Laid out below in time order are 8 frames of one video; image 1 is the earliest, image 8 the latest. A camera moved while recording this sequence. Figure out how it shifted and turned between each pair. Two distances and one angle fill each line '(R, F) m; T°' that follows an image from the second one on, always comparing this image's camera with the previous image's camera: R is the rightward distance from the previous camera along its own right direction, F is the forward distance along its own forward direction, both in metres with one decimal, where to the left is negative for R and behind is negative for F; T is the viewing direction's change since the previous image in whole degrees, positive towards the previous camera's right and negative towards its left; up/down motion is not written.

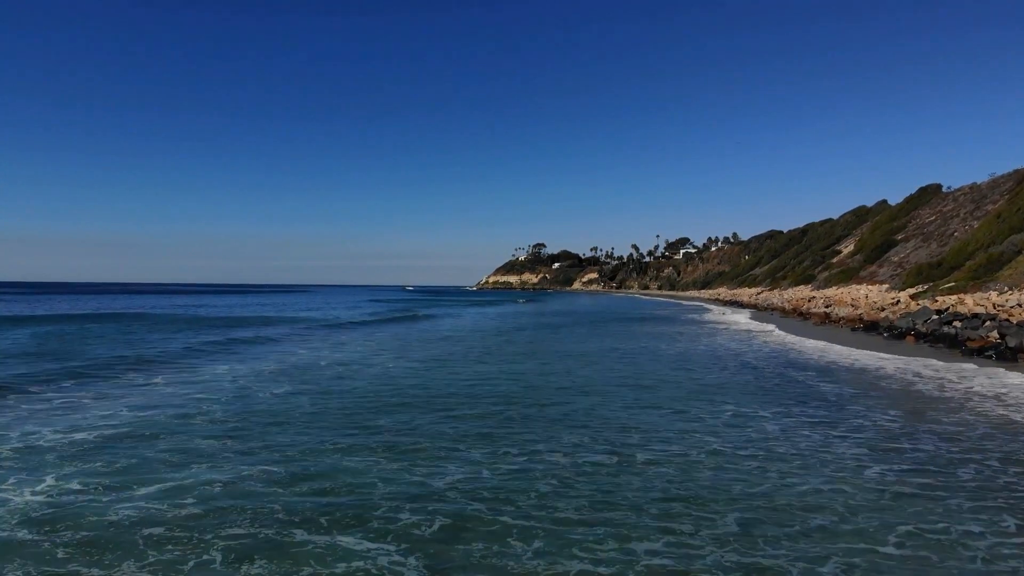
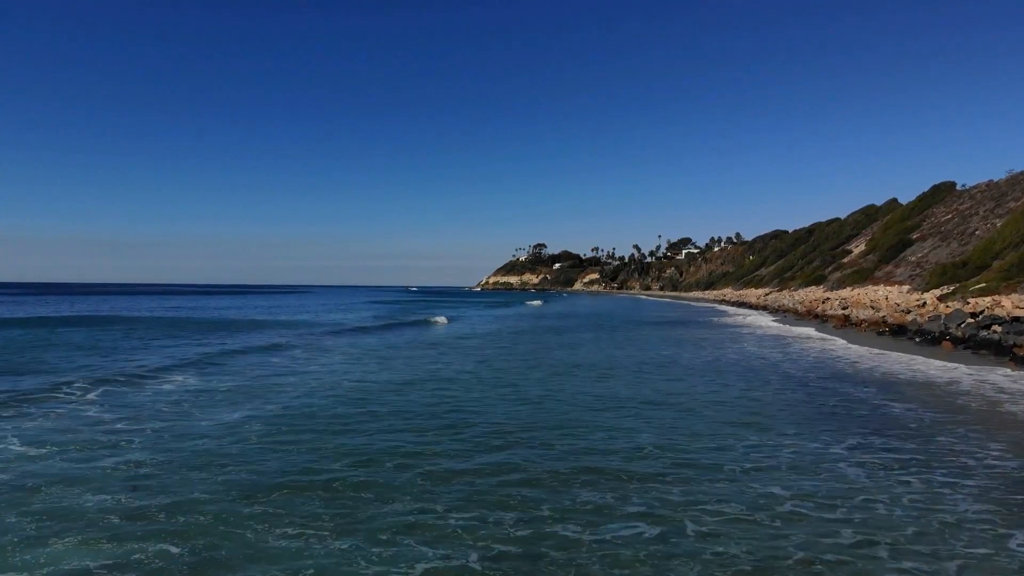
(0.0, +2.7) m; 0°
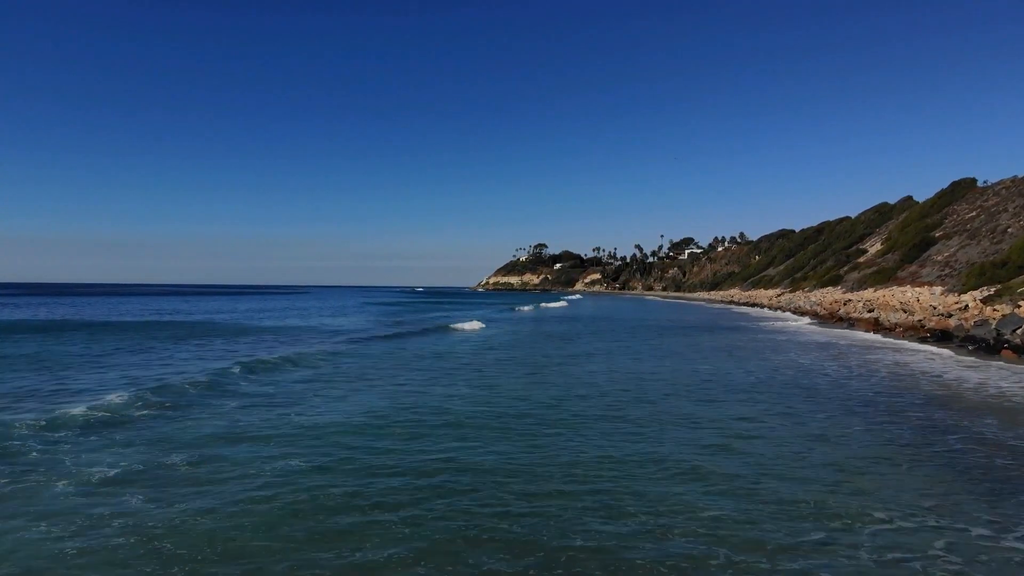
(-0.1, +3.5) m; 0°
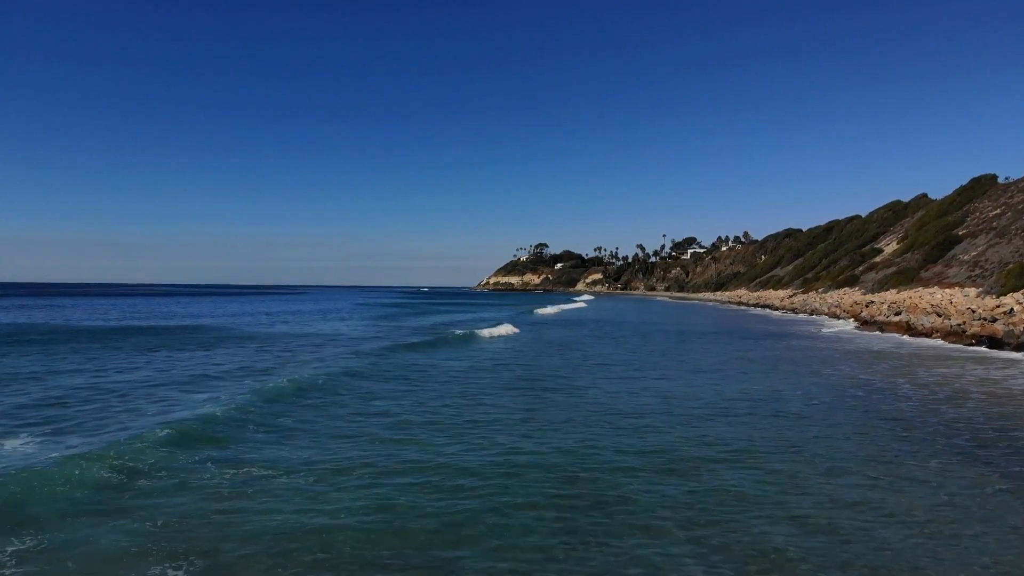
(-0.4, +2.8) m; 0°
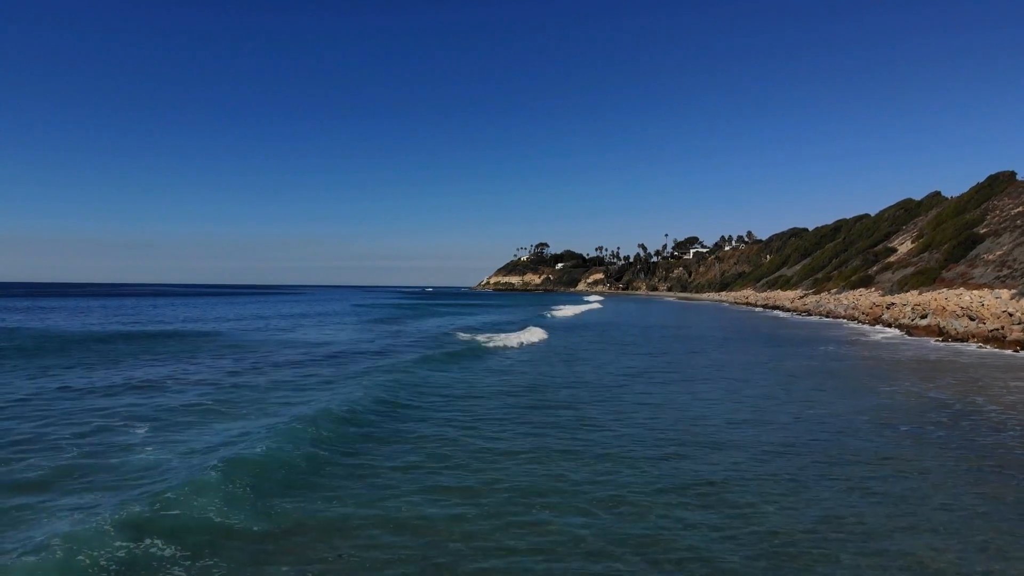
(-0.4, +2.3) m; 0°
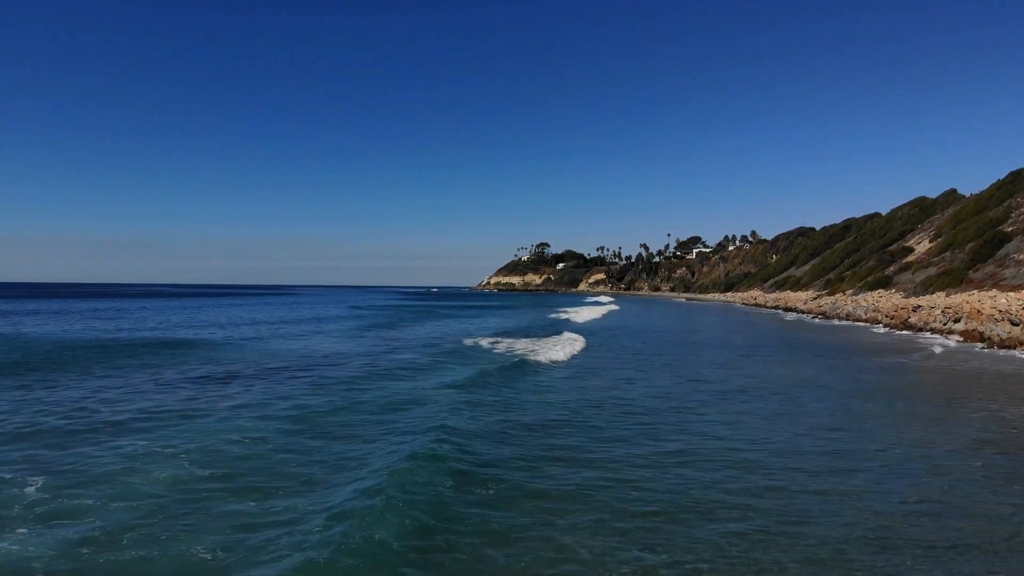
(-0.5, +2.7) m; 0°
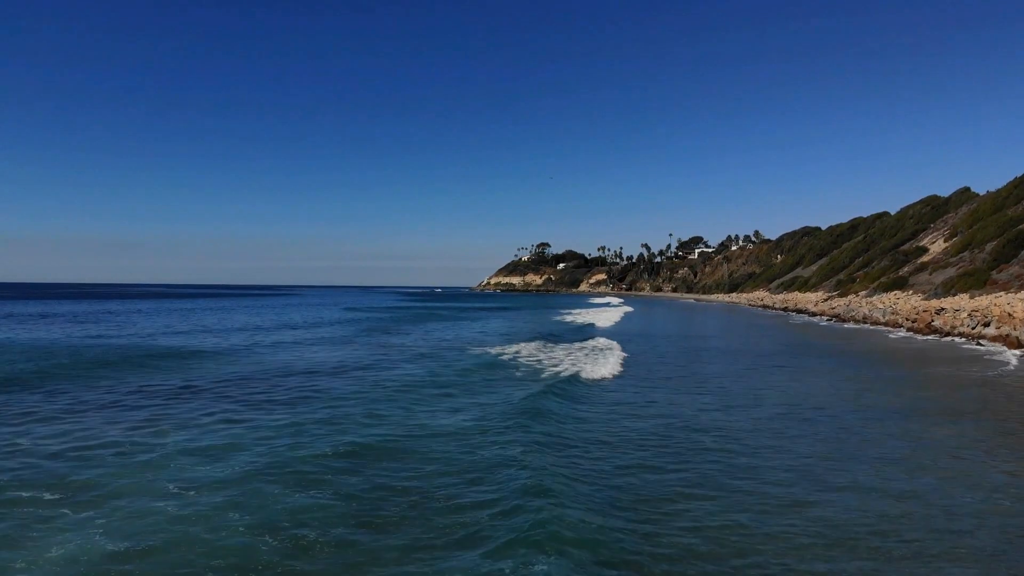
(-0.3, +2.2) m; 0°
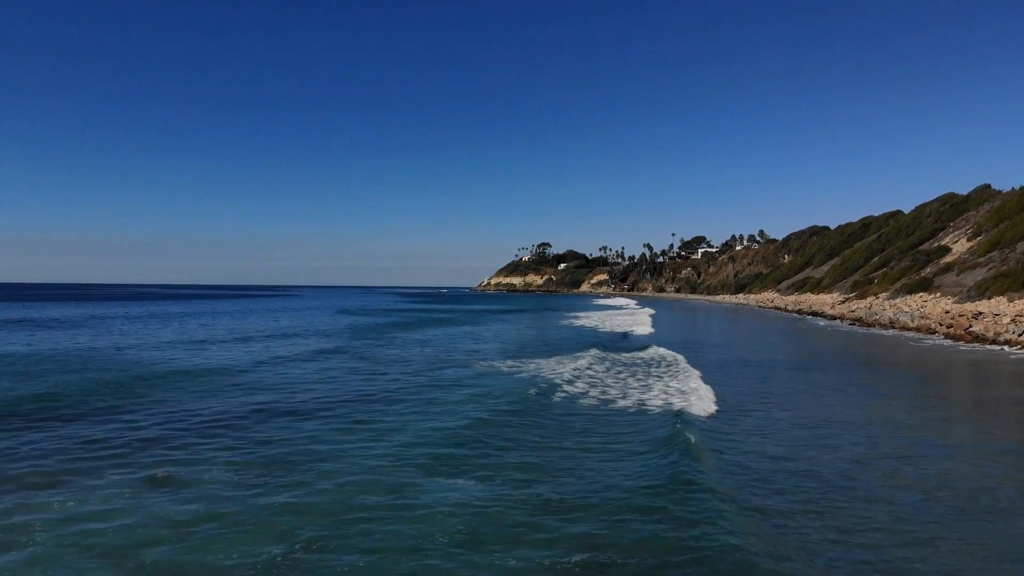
(-0.4, +3.2) m; 0°
